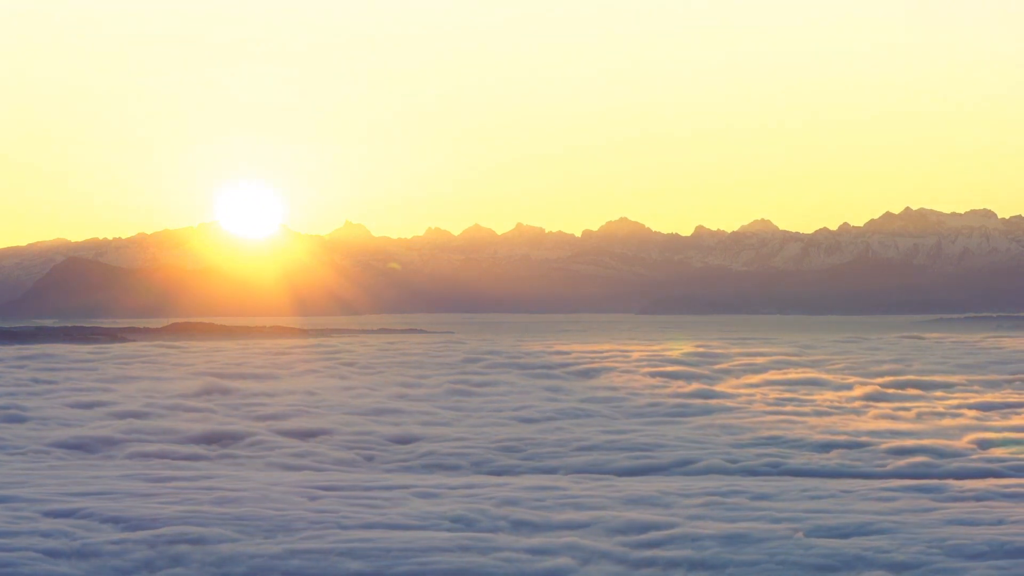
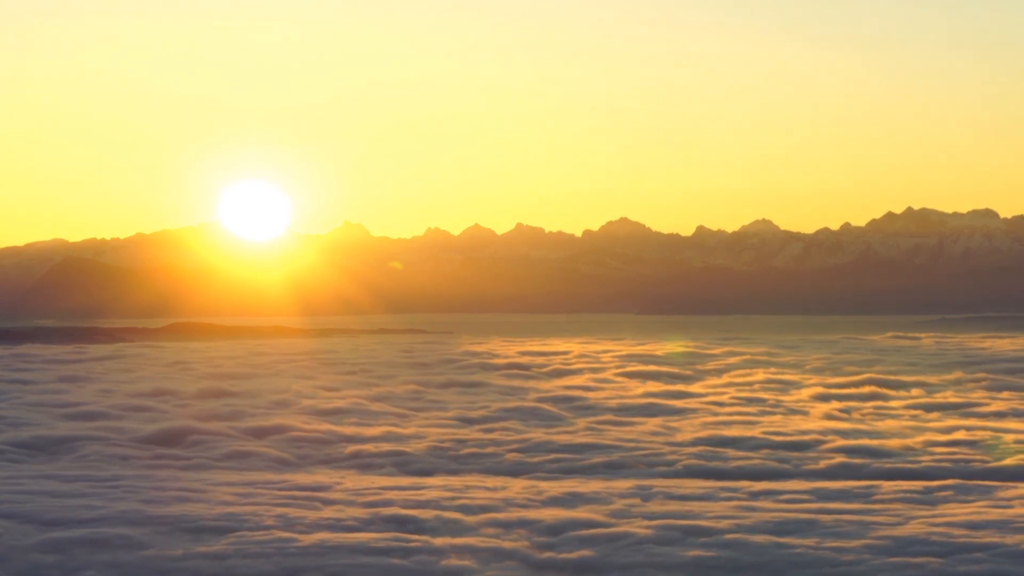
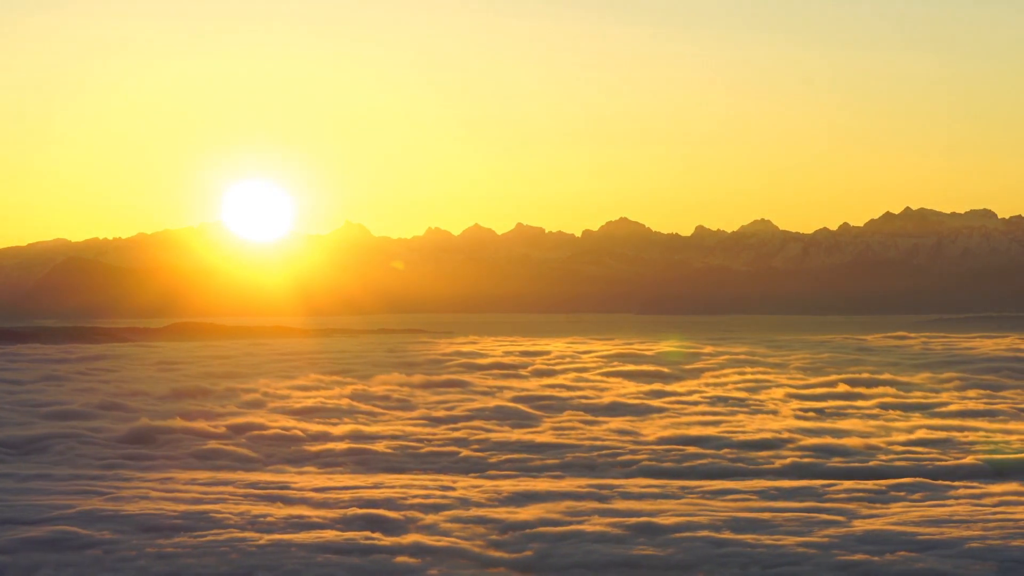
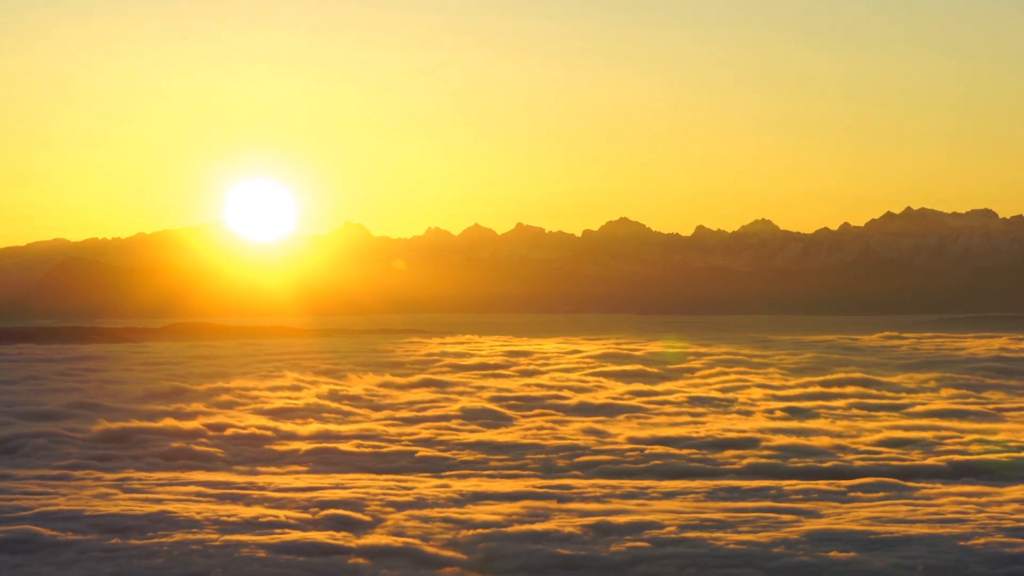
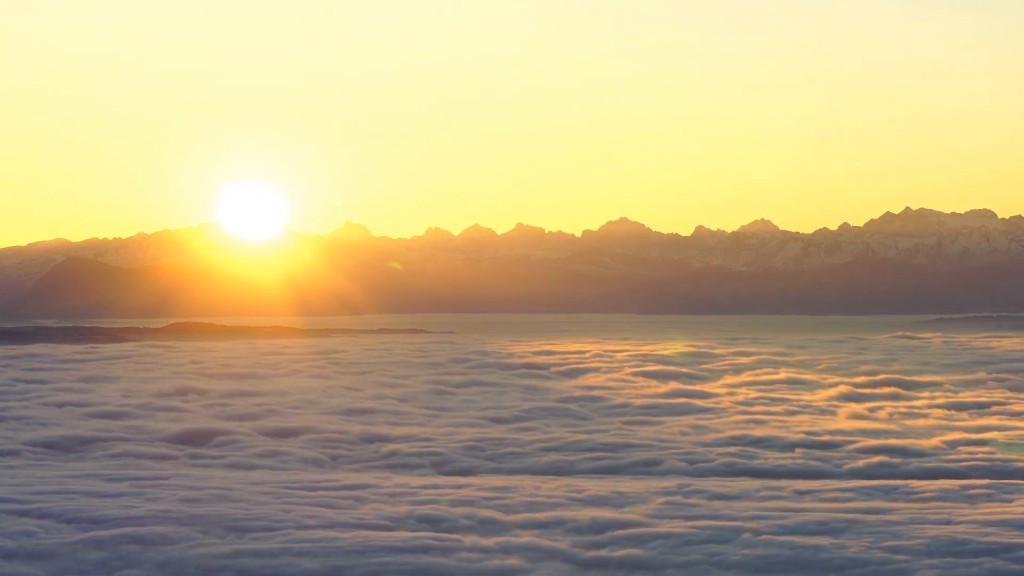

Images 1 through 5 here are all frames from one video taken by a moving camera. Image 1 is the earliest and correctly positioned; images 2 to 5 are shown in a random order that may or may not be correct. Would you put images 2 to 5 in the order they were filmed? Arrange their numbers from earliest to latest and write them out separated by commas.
5, 2, 3, 4
